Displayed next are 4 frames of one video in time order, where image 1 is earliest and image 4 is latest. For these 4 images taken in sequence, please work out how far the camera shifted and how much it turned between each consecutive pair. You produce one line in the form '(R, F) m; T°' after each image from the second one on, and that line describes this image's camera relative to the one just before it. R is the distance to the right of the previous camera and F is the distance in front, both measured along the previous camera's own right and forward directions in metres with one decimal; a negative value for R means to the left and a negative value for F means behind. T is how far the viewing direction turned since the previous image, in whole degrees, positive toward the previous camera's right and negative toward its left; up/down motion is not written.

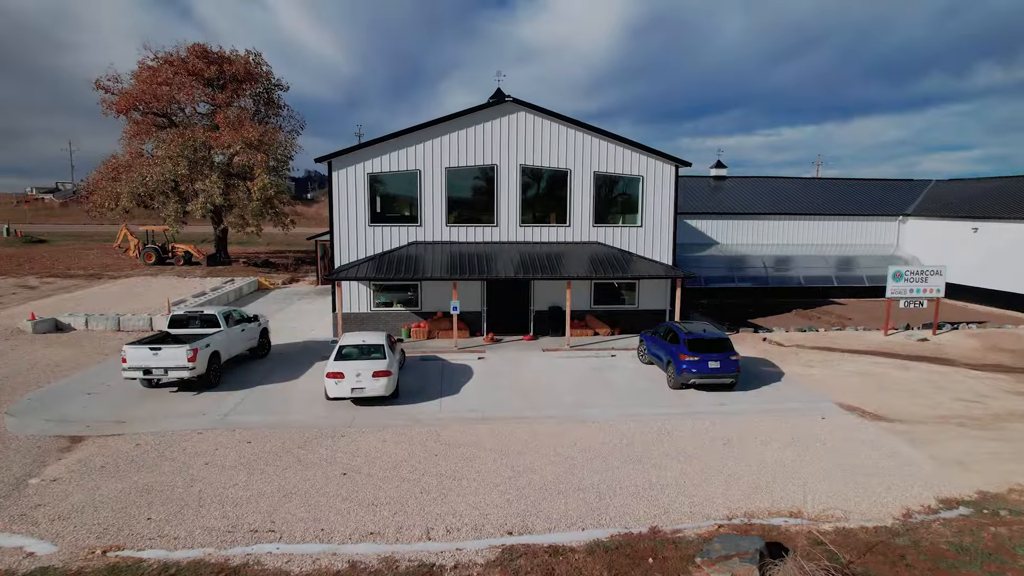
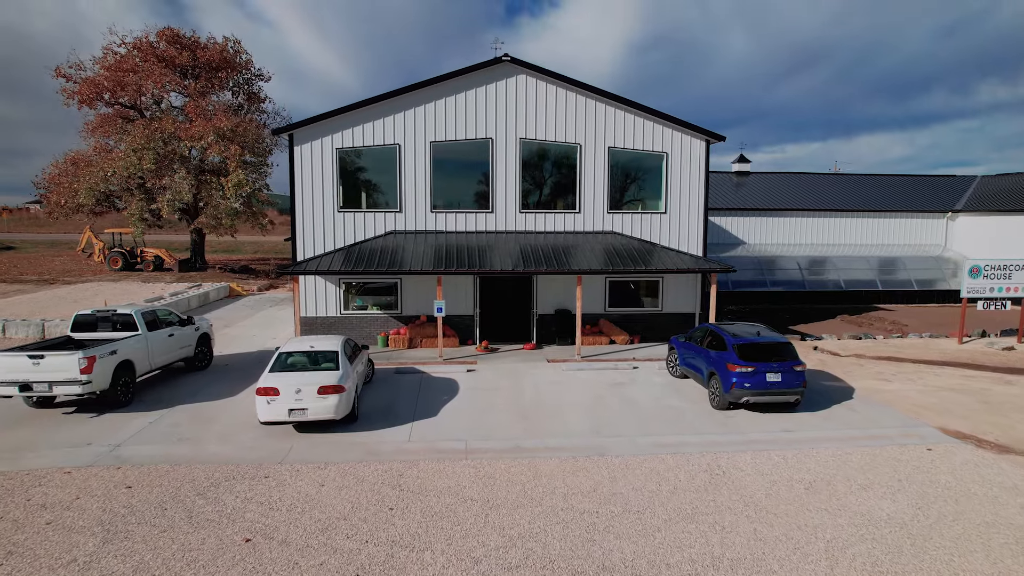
(+0.2, +3.1) m; 0°
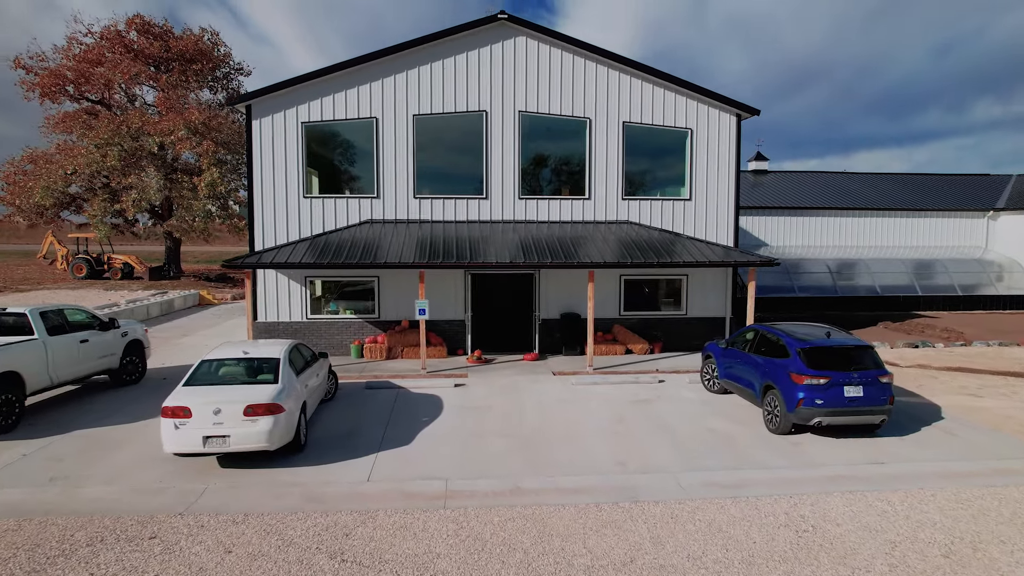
(0.0, +2.3) m; 0°
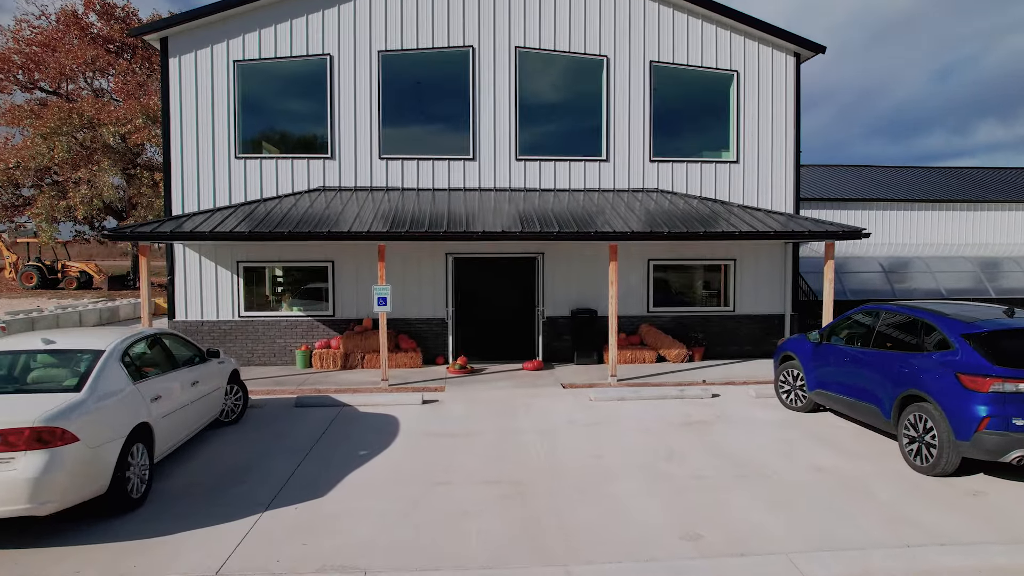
(+0.2, +3.0) m; -1°
